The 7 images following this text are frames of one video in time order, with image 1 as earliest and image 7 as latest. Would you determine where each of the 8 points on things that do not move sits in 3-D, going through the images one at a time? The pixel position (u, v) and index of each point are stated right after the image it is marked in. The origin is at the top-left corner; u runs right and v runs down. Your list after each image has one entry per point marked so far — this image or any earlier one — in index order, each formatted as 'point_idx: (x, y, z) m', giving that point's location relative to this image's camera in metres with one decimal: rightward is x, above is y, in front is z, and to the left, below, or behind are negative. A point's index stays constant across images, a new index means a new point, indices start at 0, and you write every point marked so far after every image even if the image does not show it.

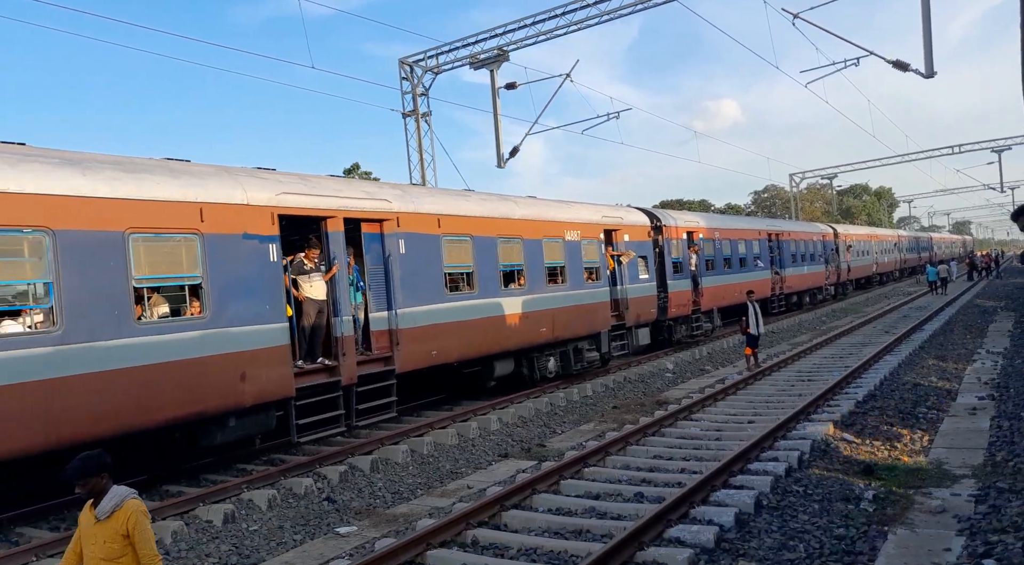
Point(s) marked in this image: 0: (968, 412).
0: (+6.2, -1.7, +11.3) m
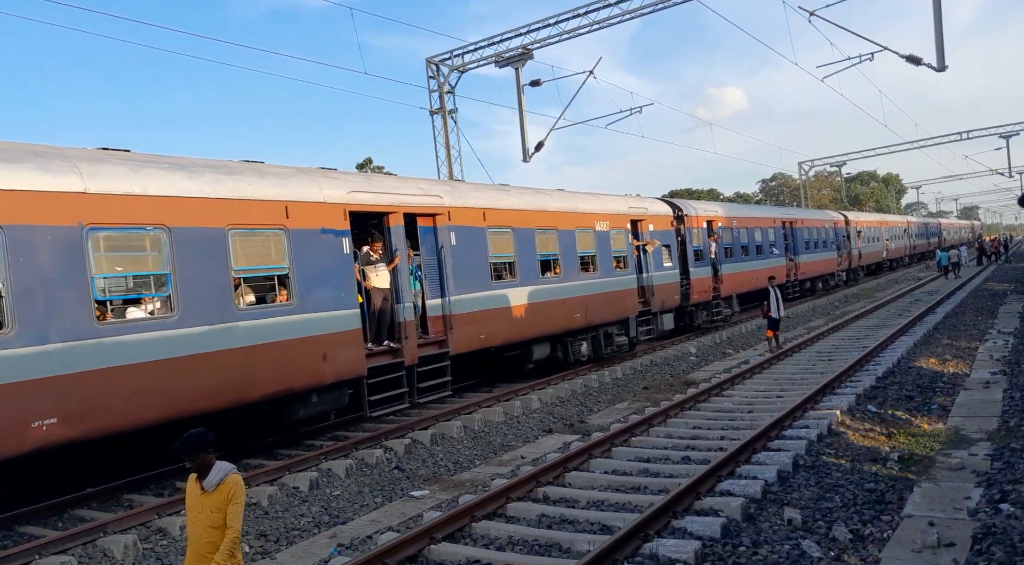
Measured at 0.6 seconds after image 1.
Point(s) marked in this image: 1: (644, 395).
0: (+6.8, -1.5, +12.1) m
1: (+2.2, -1.9, +14.3) m
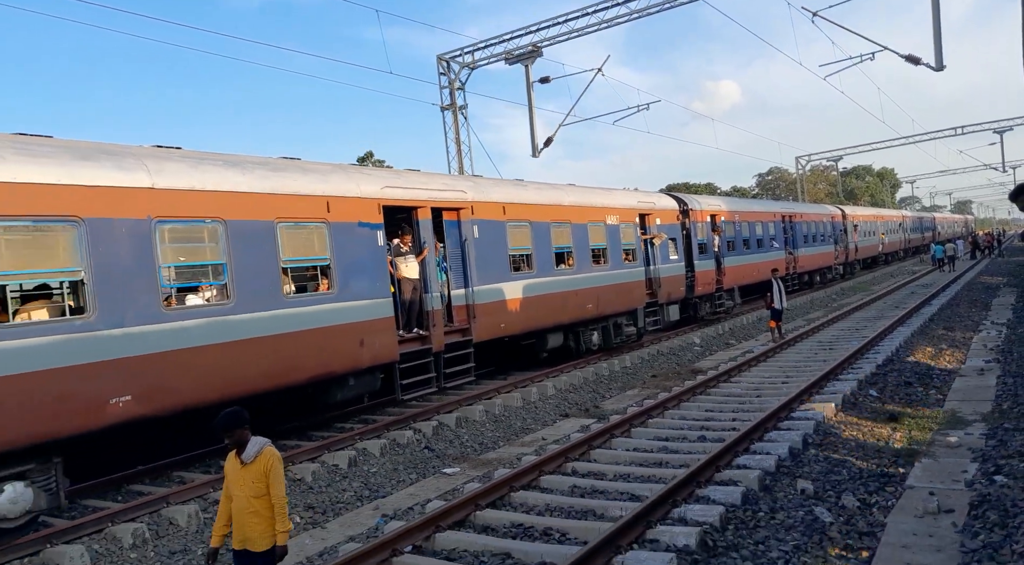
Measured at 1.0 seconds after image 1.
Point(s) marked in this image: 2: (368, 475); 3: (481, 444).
0: (+7.0, -1.4, +12.8) m
1: (+2.5, -1.8, +14.9) m
2: (-1.6, -2.1, +9.2) m
3: (-0.4, -2.0, +10.6) m
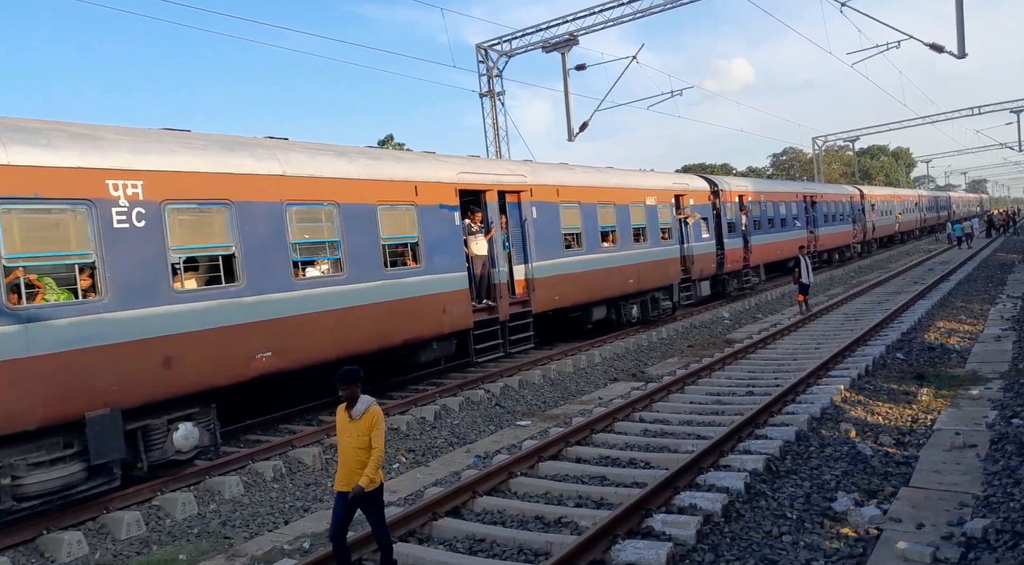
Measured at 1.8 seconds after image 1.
0: (+7.9, -0.9, +13.8) m
1: (+3.4, -1.3, +16.1) m
2: (-0.7, -1.8, +10.4) m
3: (+0.5, -1.7, +11.8) m
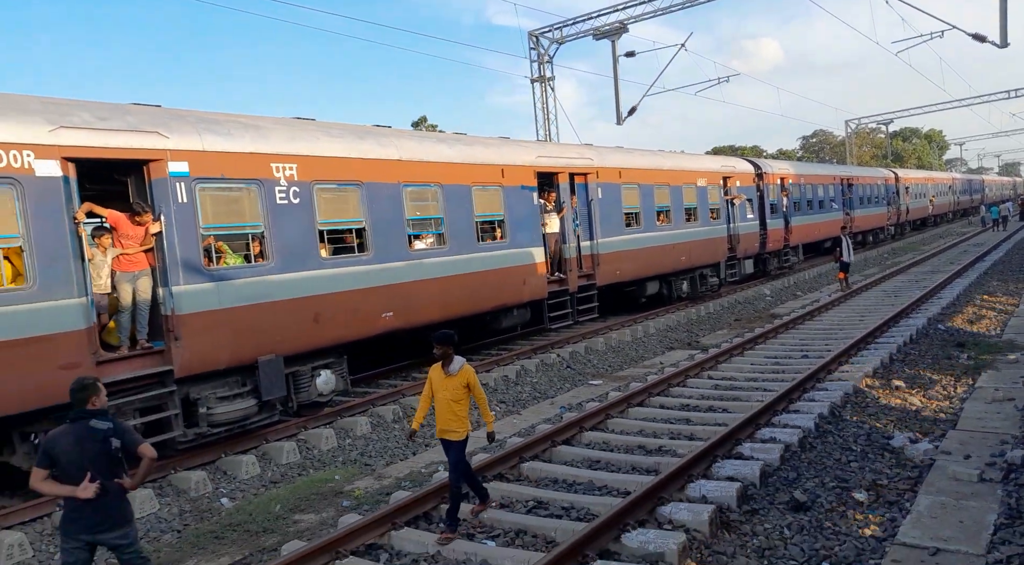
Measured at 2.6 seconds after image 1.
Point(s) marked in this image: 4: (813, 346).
0: (+9.1, -0.5, +14.7) m
1: (+4.6, -0.9, +17.1) m
2: (+0.3, -1.4, +11.5) m
3: (+1.5, -1.3, +12.9) m
4: (+4.4, -0.9, +12.2) m
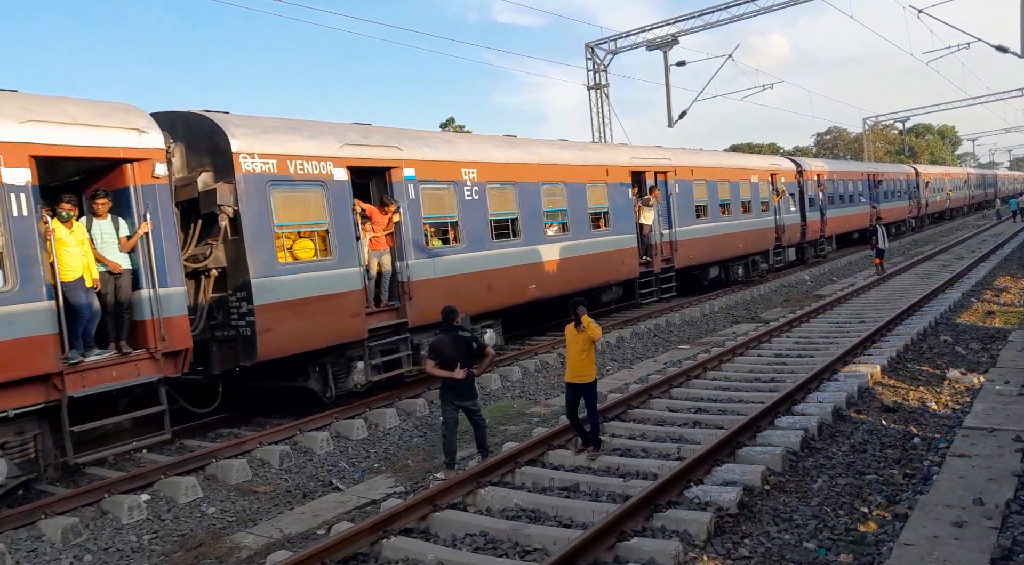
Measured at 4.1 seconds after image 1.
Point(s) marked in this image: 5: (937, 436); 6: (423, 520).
0: (+10.8, -0.2, +16.9) m
1: (+6.4, -0.5, +19.4) m
2: (+2.0, -1.1, +13.8) m
3: (+3.3, -1.0, +15.2) m
4: (+6.1, -0.6, +14.4) m
5: (+3.7, -1.3, +7.3) m
6: (-0.6, -1.6, +5.5) m
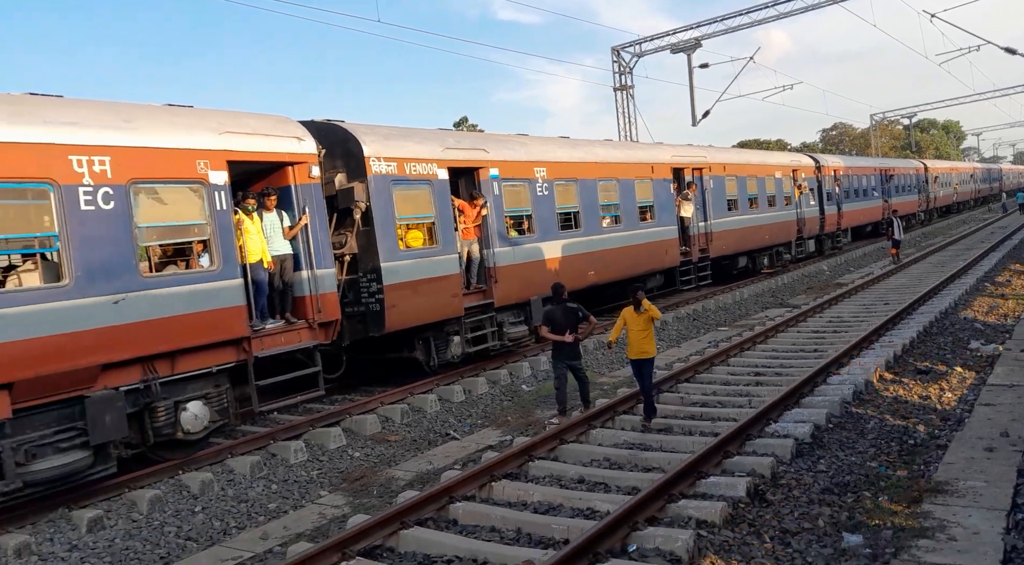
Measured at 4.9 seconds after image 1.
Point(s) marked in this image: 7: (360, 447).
0: (+11.8, +0.1, +18.2) m
1: (+7.4, -0.2, +20.6) m
2: (+3.0, -0.9, +15.1) m
3: (+4.2, -0.7, +16.5) m
4: (+7.0, -0.3, +15.7) m
5: (+4.6, -1.1, +8.6) m
6: (+0.3, -1.4, +6.8) m
7: (-1.5, -1.6, +8.2) m
